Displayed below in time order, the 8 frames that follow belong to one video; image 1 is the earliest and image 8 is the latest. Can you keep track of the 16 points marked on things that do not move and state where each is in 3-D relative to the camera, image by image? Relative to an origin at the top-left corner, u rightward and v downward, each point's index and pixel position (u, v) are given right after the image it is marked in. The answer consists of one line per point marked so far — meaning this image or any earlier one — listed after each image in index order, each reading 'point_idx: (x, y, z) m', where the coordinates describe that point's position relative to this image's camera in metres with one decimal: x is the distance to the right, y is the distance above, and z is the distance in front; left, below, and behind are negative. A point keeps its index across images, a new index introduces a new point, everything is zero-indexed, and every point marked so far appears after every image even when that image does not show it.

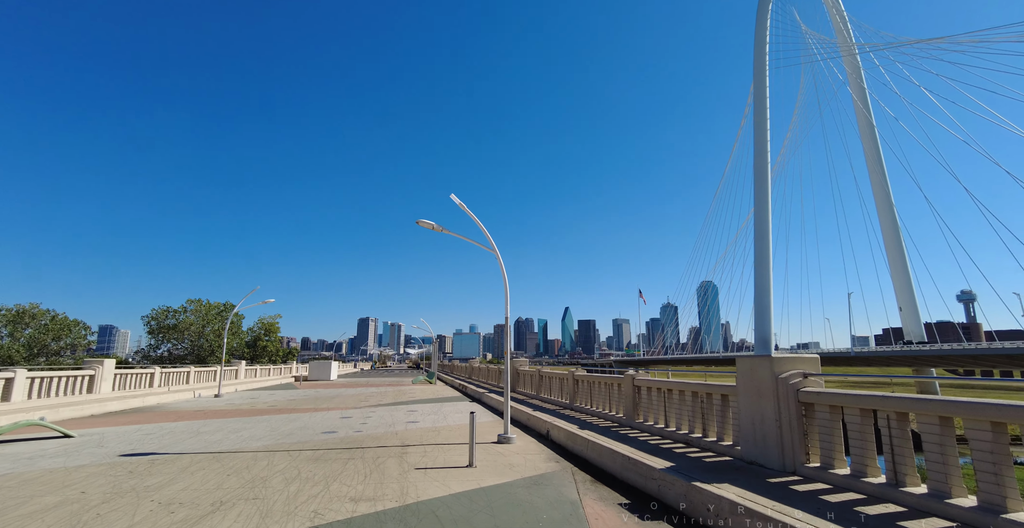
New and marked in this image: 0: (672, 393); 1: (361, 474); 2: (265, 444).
0: (+3.0, -2.5, +9.5) m
1: (-2.4, -3.4, +7.9) m
2: (-5.4, -3.9, +10.6) m
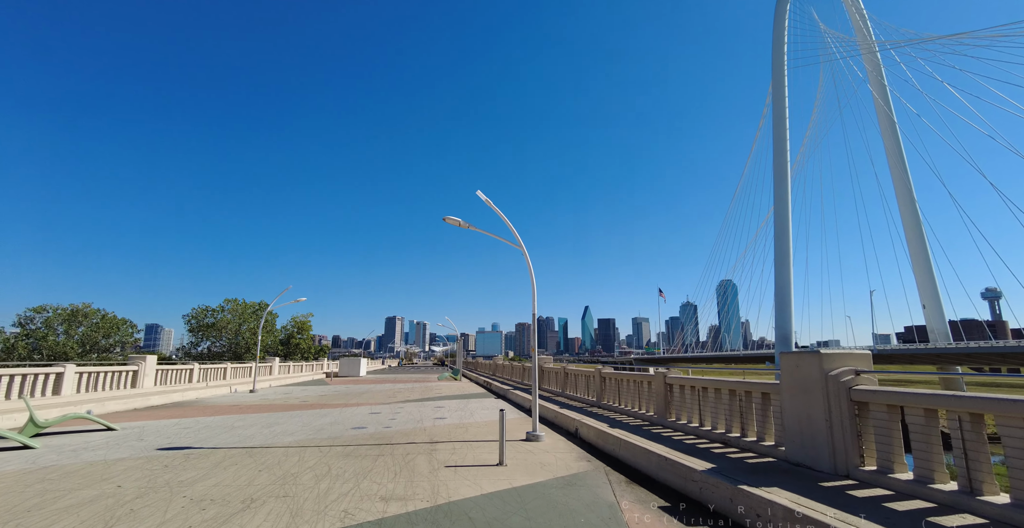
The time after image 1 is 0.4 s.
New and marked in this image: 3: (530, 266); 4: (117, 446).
0: (+3.6, -2.3, +9.0) m
1: (-1.9, -3.3, +7.8) m
2: (-4.7, -3.8, +10.6) m
3: (+0.5, 0.0, +11.7) m
4: (-7.8, -3.6, +9.5) m
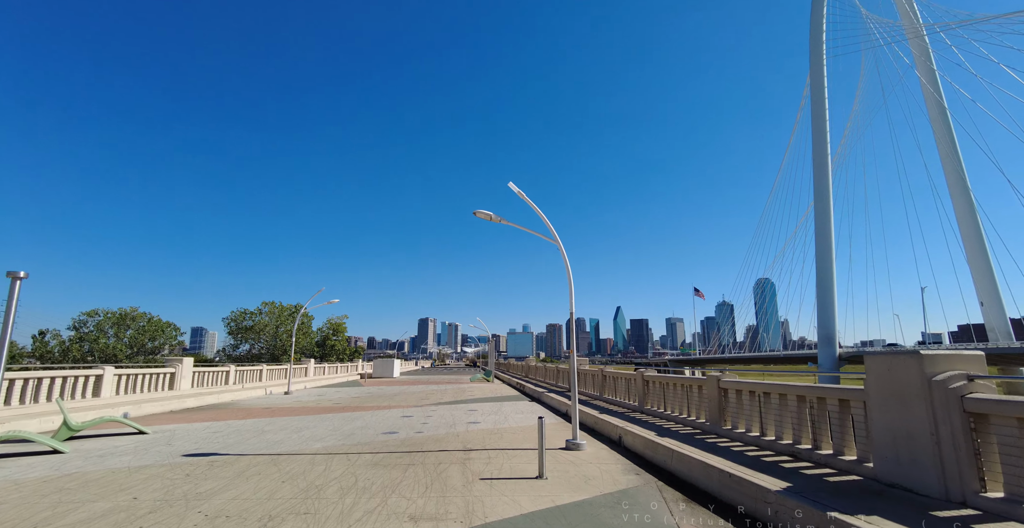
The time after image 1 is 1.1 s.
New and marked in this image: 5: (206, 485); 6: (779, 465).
0: (+4.3, -2.2, +8.1) m
1: (-1.3, -3.2, +7.2) m
2: (-3.9, -3.8, +10.2) m
3: (+1.3, +0.1, +11.0) m
4: (-7.0, -3.6, +9.3) m
5: (-4.3, -3.1, +6.8) m
6: (+3.7, -2.8, +6.8) m
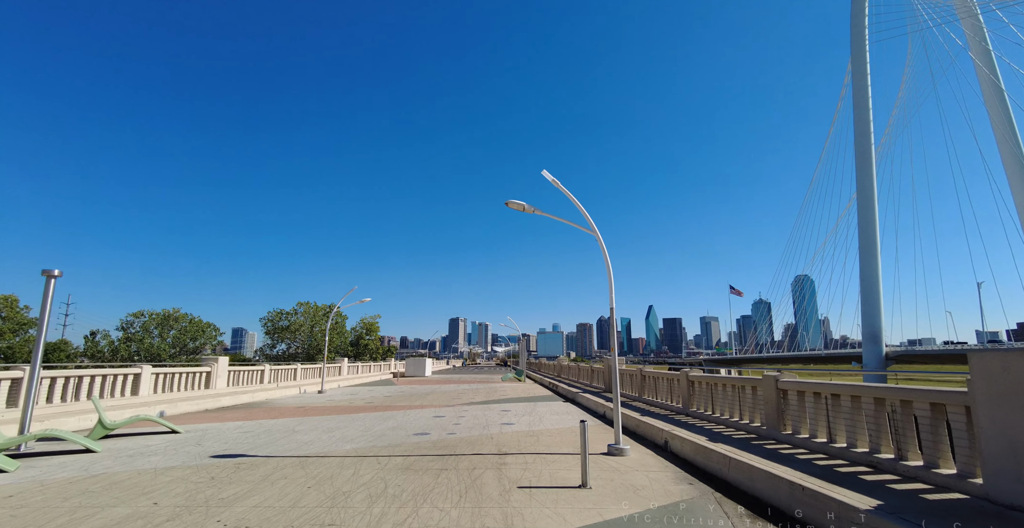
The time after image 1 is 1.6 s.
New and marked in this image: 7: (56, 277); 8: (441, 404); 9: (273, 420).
0: (+4.9, -2.0, +7.2) m
1: (-0.8, -3.1, +6.6) m
2: (-3.2, -3.7, +9.8) m
3: (+2.0, +0.2, +10.3) m
4: (-6.3, -3.5, +9.1) m
5: (-3.8, -3.0, +6.5) m
6: (+4.2, -2.6, +5.9) m
7: (-9.2, -0.2, +9.9) m
8: (-2.8, -5.4, +19.0) m
9: (-6.9, -4.5, +14.0) m
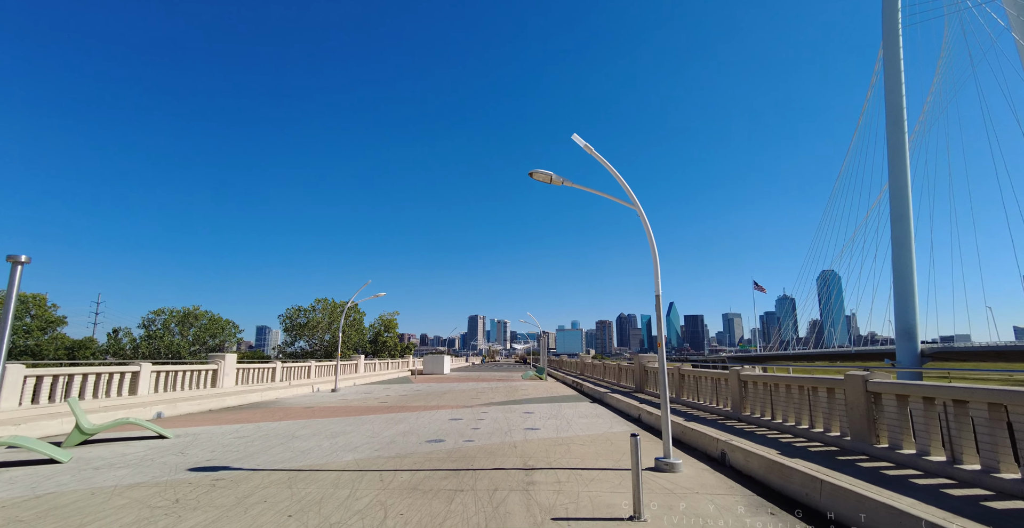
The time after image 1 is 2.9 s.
0: (+5.2, -1.6, +5.6) m
1: (-0.4, -2.8, +5.2) m
2: (-2.7, -3.4, +8.5) m
3: (+2.5, +0.6, +8.7) m
4: (-5.9, -3.2, +7.9) m
5: (-3.4, -2.7, +5.2) m
6: (+4.5, -2.3, +4.3) m
7: (-8.8, 0.0, +8.8) m
8: (-1.9, -5.1, +17.6) m
9: (-6.2, -4.2, +12.8) m
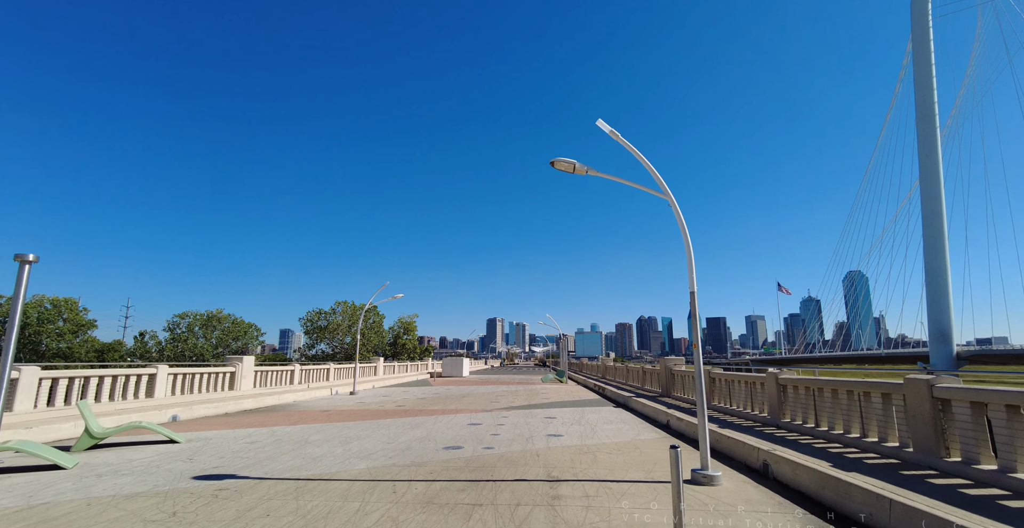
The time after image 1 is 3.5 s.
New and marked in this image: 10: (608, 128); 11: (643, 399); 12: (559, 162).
0: (+5.5, -1.5, +4.8) m
1: (-0.2, -2.7, +4.6) m
2: (-2.3, -3.3, +8.0) m
3: (+2.8, +0.7, +8.1) m
4: (-5.5, -3.2, +7.5) m
5: (-3.2, -2.7, +4.7) m
6: (+4.7, -2.1, +3.6) m
7: (-8.4, 0.0, +8.5) m
8: (-1.2, -5.1, +17.1) m
9: (-5.7, -4.2, +12.4) m
10: (+1.7, +2.3, +8.4) m
11: (+4.8, -4.9, +17.8) m
12: (+0.8, +1.7, +8.3) m
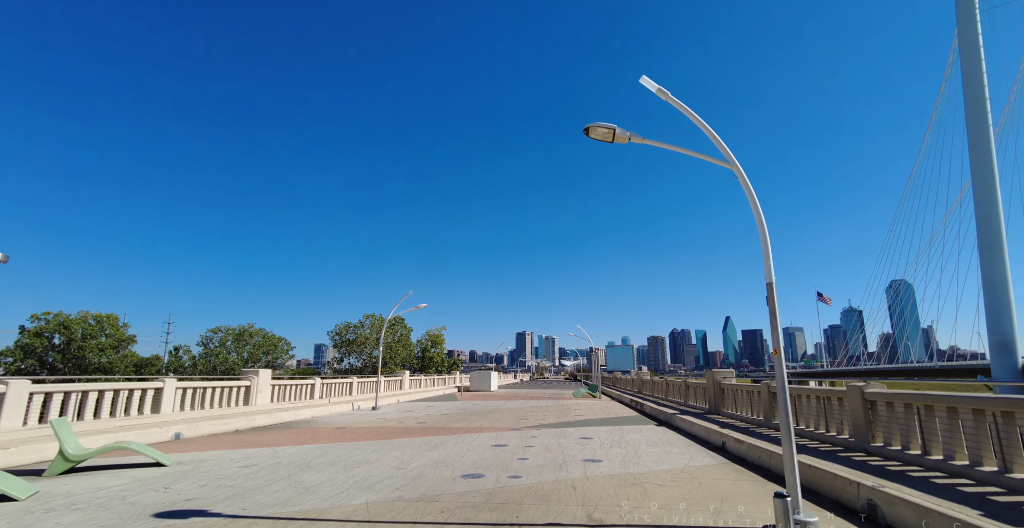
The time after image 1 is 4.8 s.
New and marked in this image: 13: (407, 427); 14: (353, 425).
0: (+5.7, -1.2, +3.0) m
1: (0.0, -2.5, +3.2) m
2: (-1.9, -3.2, +6.6) m
3: (+3.2, +0.9, +6.5) m
4: (-5.2, -3.1, +6.3) m
5: (-3.0, -2.5, +3.4) m
6: (+4.9, -1.8, +1.8) m
7: (-8.0, +0.1, +7.6) m
8: (-0.2, -5.2, +15.6) m
9: (-5.0, -4.2, +11.2) m
10: (+2.0, +2.5, +7.0) m
11: (+5.8, -5.0, +16.0) m
12: (+1.2, +1.9, +6.8) m
13: (-3.4, -5.3, +15.8) m
14: (-5.5, -5.5, +16.8) m
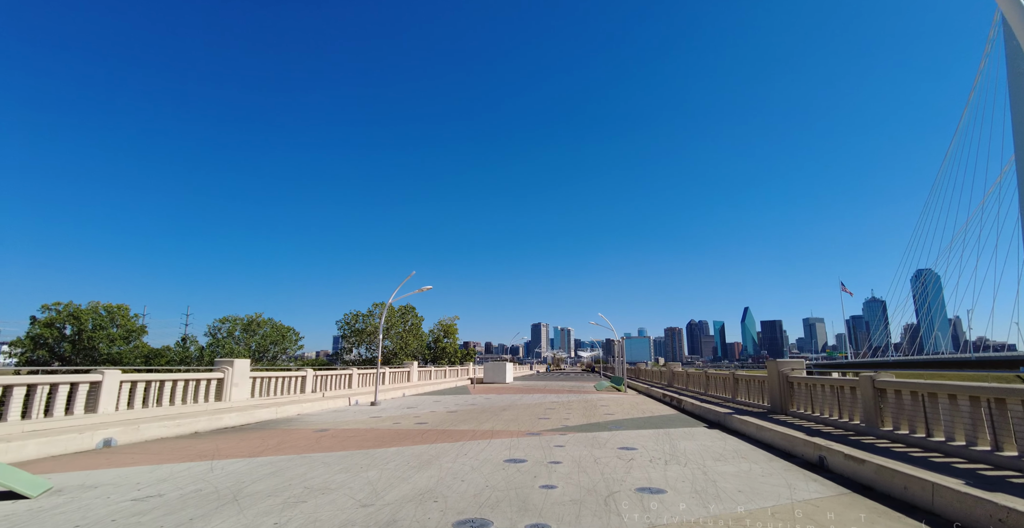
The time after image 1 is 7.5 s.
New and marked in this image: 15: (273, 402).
0: (+5.7, -0.5, -0.1) m
1: (+0.1, -1.8, +0.2) m
2: (-1.7, -2.5, +3.7) m
3: (+3.3, +1.6, +3.4) m
4: (-5.0, -2.4, +3.5) m
5: (-2.9, -1.8, +0.5) m
6: (+4.9, -1.1, -1.3) m
7: (-7.8, +0.8, +4.8) m
8: (+0.2, -4.3, +12.6) m
9: (-4.7, -3.4, +8.4) m
10: (+2.2, +3.3, +3.9) m
11: (+6.3, -4.0, +12.8) m
12: (+1.3, +2.6, +3.7) m
13: (-2.9, -4.4, +13.0) m
14: (-4.9, -4.7, +14.0) m
15: (-8.4, -4.8, +17.1) m
